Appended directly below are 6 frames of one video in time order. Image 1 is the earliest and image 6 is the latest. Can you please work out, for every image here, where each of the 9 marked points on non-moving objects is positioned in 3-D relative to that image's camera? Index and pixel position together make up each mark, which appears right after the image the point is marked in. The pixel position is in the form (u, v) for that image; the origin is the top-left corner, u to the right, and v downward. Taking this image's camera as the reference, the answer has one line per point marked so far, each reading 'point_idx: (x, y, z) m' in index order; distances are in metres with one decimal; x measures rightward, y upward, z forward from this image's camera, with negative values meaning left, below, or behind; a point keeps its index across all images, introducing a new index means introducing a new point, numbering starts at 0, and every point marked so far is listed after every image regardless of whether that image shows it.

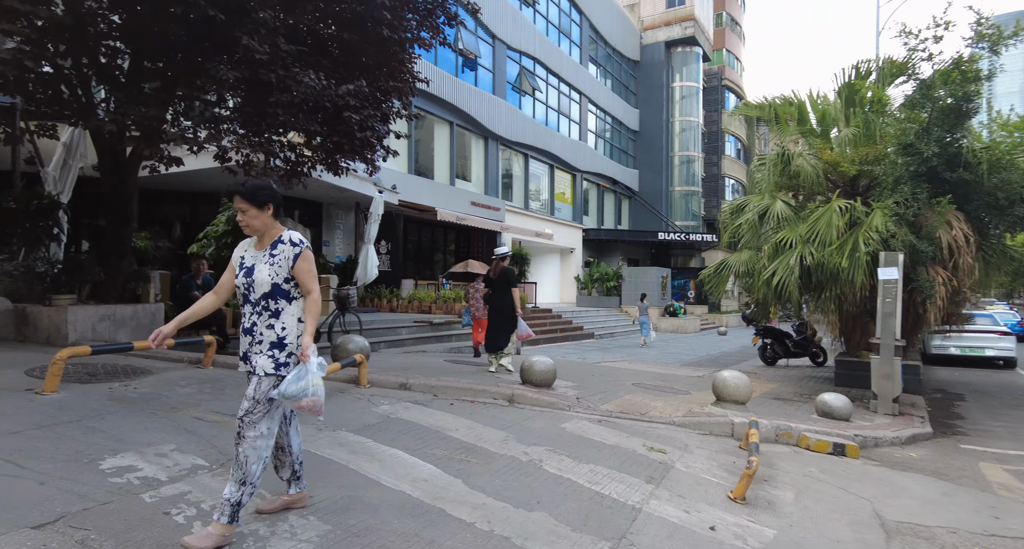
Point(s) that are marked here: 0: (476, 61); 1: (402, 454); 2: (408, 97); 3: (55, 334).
0: (-1.2, +7.4, +18.8) m
1: (-0.9, -1.4, +4.1) m
2: (-1.4, +2.3, +7.0) m
3: (-4.8, -0.6, +5.7) m
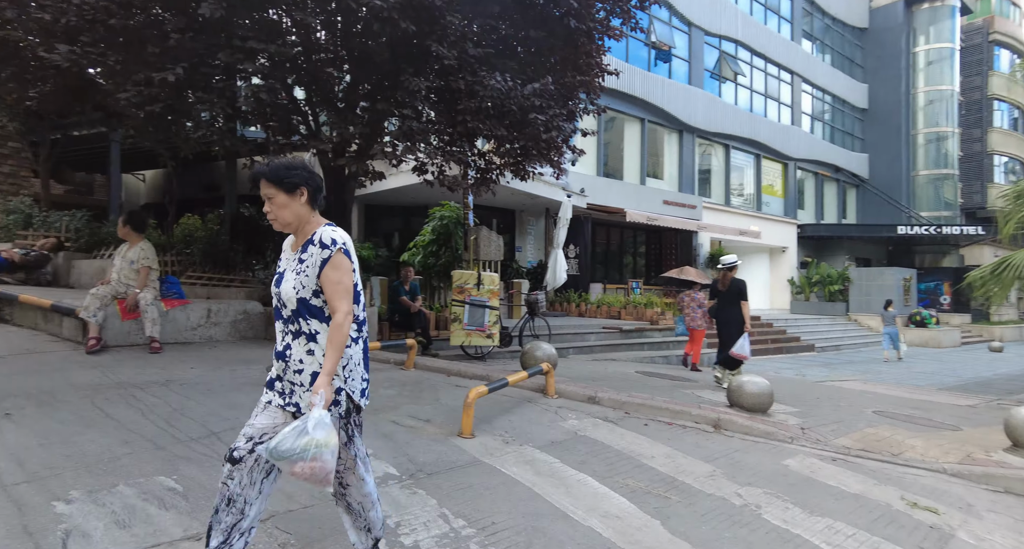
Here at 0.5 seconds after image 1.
0: (+5.2, +7.3, +17.7) m
1: (+0.5, -1.4, +3.7) m
2: (+1.0, +2.2, +6.6) m
3: (-2.6, -0.7, +6.5) m
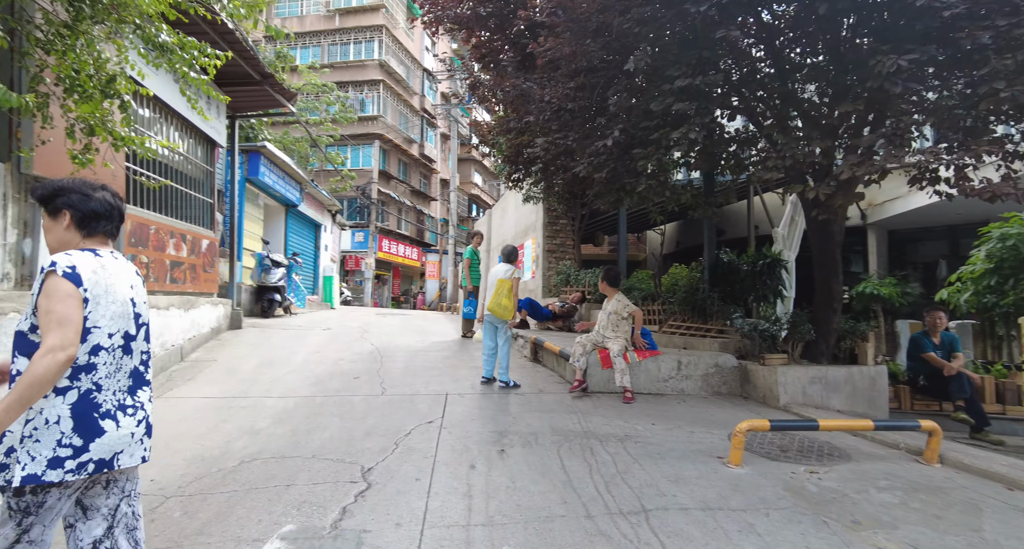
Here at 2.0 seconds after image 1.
0: (+16.2, +6.8, +7.2) m
1: (+2.5, -1.7, +1.4) m
2: (+5.0, +1.9, +3.1) m
3: (+2.7, -1.3, +5.7) m
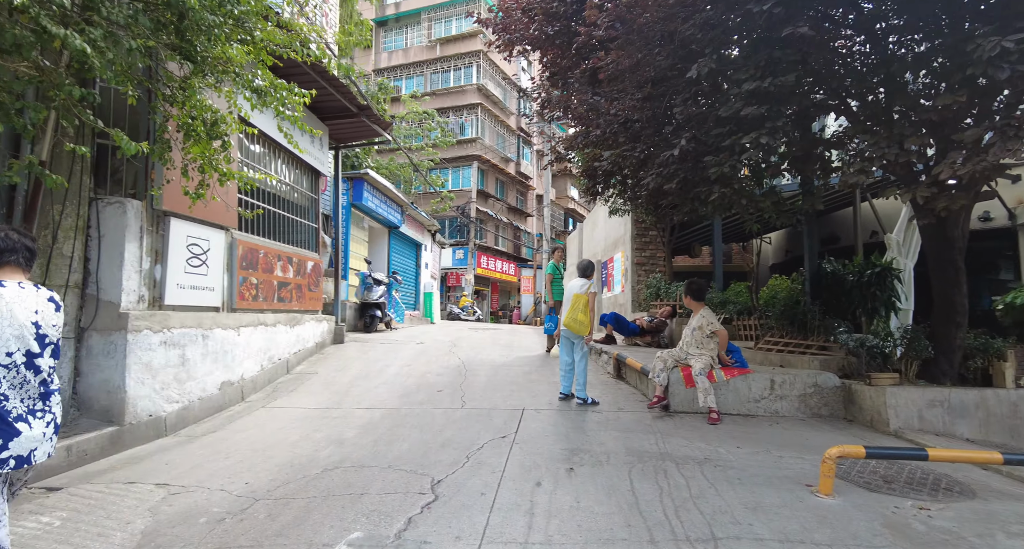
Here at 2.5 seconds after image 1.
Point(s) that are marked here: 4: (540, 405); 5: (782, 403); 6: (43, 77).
0: (+16.9, +6.9, +4.4) m
1: (+2.5, -1.7, +0.9) m
2: (+5.2, +1.9, +2.2) m
3: (+3.5, -1.4, +5.1) m
4: (+0.3, -1.4, +5.9) m
5: (+2.8, -1.3, +5.5) m
6: (-2.9, +1.2, +3.4) m
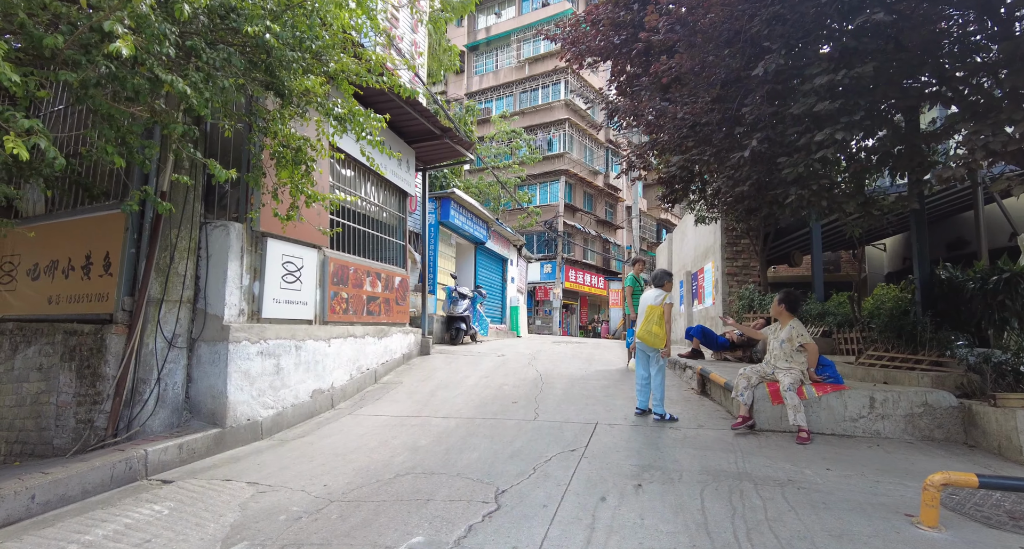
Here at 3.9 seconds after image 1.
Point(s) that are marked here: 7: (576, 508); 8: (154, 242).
0: (+17.1, +7.1, +1.7) m
1: (+2.5, -1.6, +0.5) m
2: (+5.3, +2.0, +1.4) m
3: (+4.1, -1.4, +4.4) m
4: (+1.1, -1.6, +5.8) m
5: (+3.5, -1.4, +5.0) m
6: (-2.5, +1.1, +3.9) m
7: (+0.4, -1.5, +3.5) m
8: (-3.3, +0.3, +5.0) m
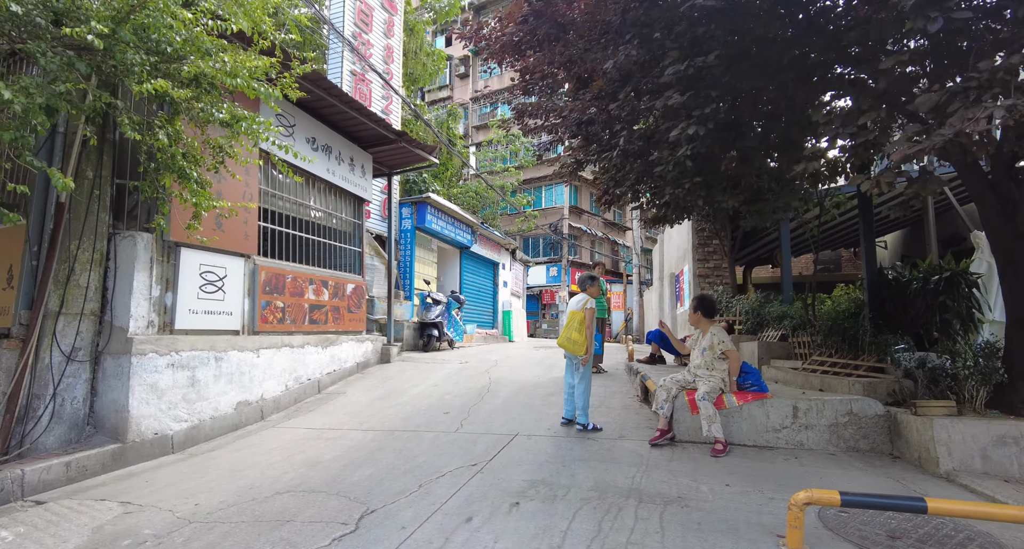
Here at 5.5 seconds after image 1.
0: (+16.0, +7.3, +1.2) m
1: (+1.5, -1.6, +0.2) m
2: (+4.3, +2.0, +1.1) m
3: (+3.2, -1.4, +4.2) m
4: (+0.3, -1.6, +5.6) m
5: (+2.6, -1.4, +4.7) m
6: (-3.5, +1.0, +3.7) m
7: (-0.5, -1.6, +3.3) m
8: (-4.2, +0.2, +4.9) m
